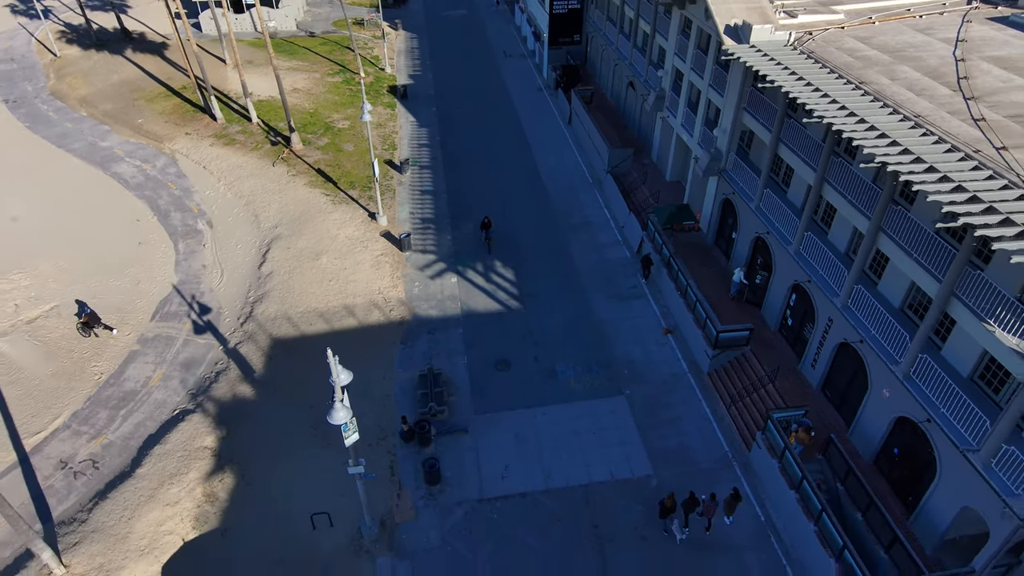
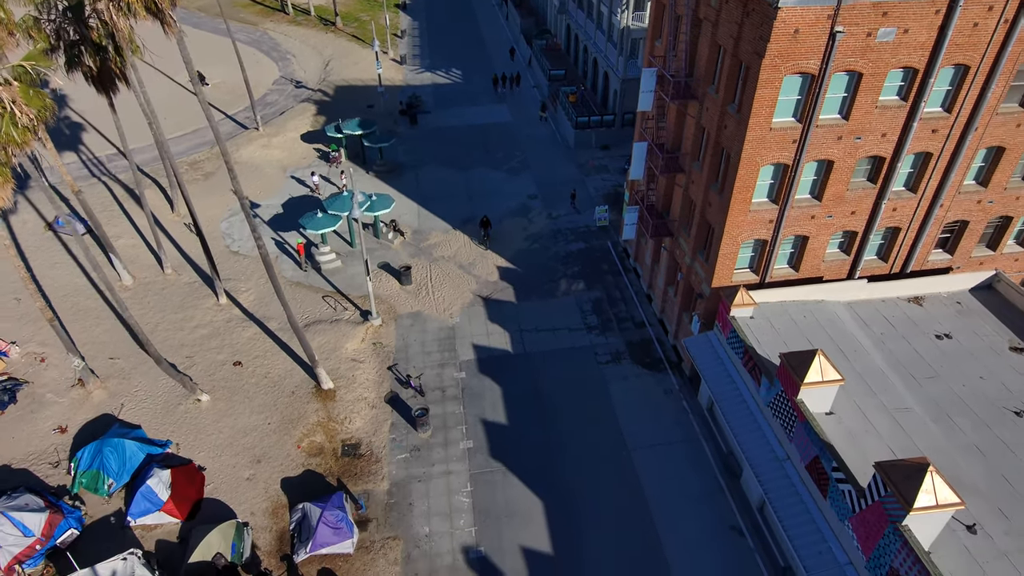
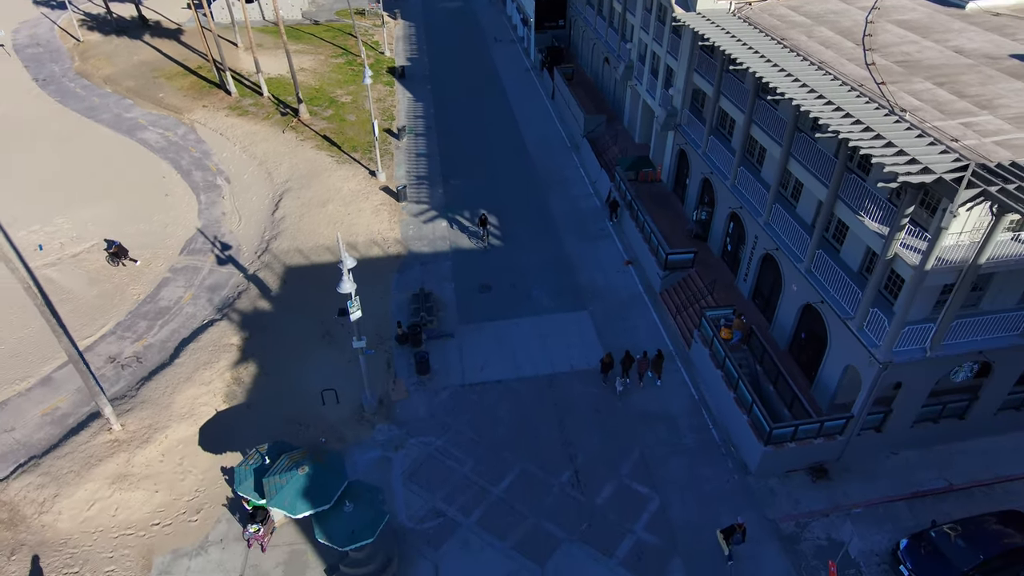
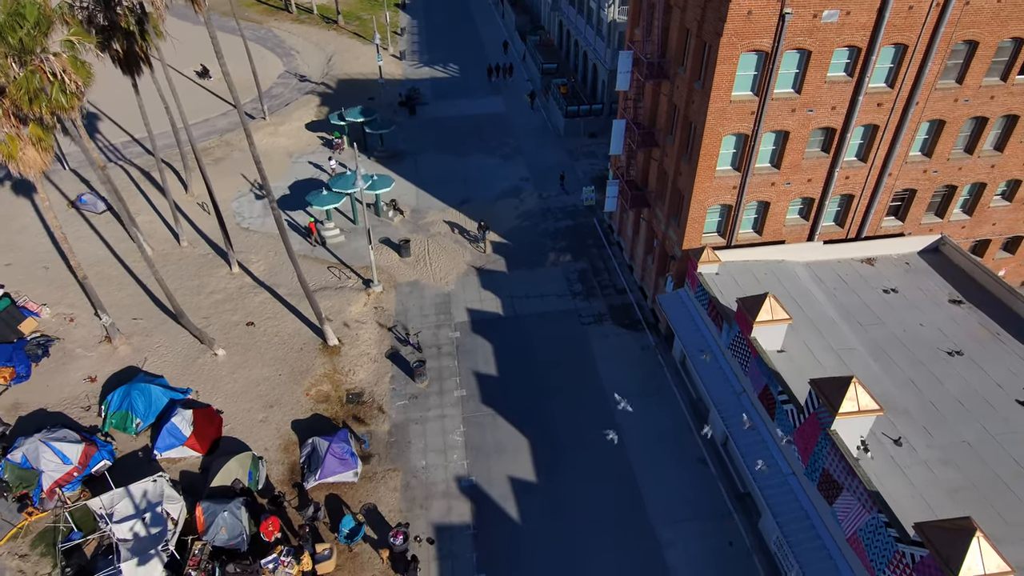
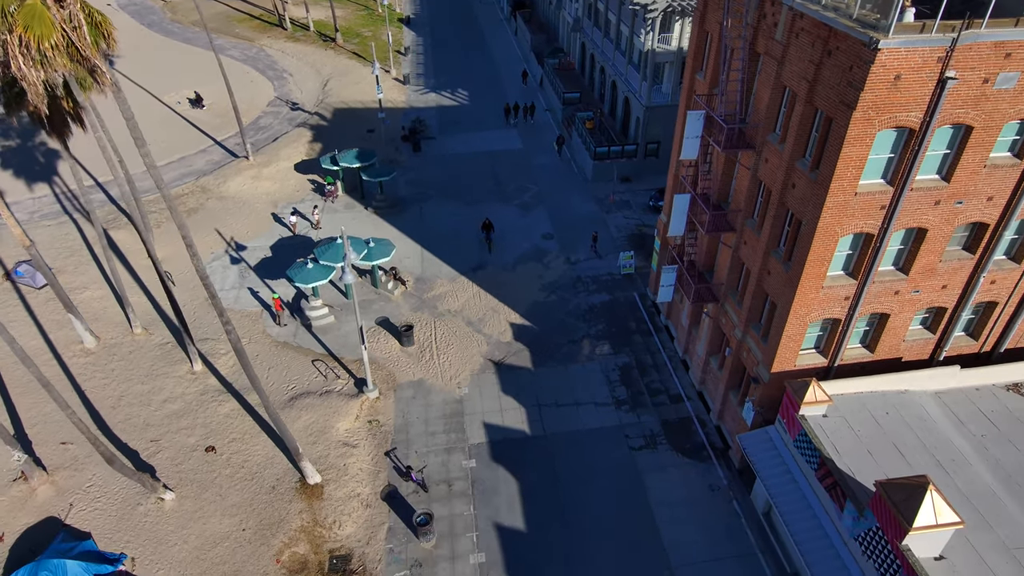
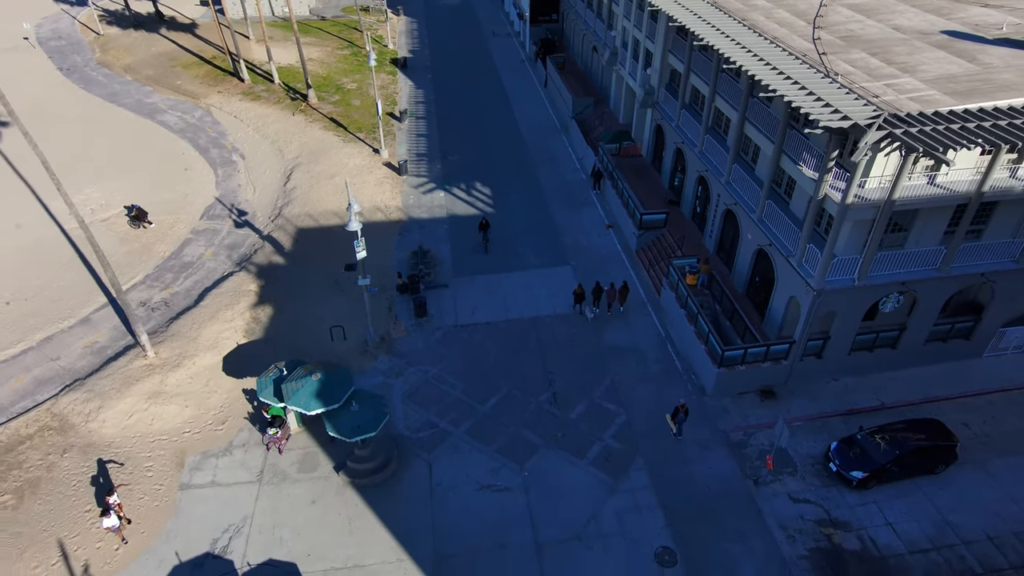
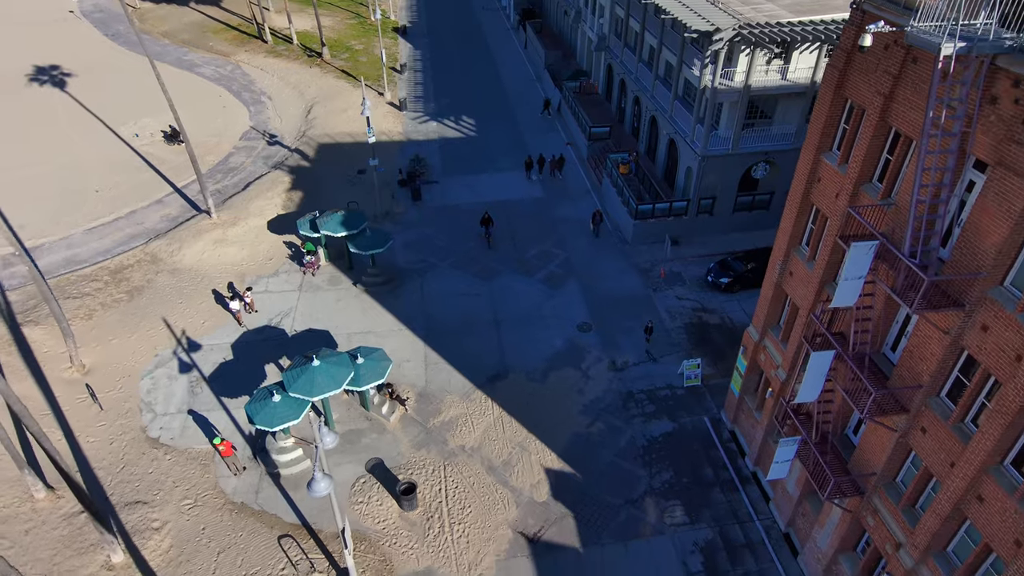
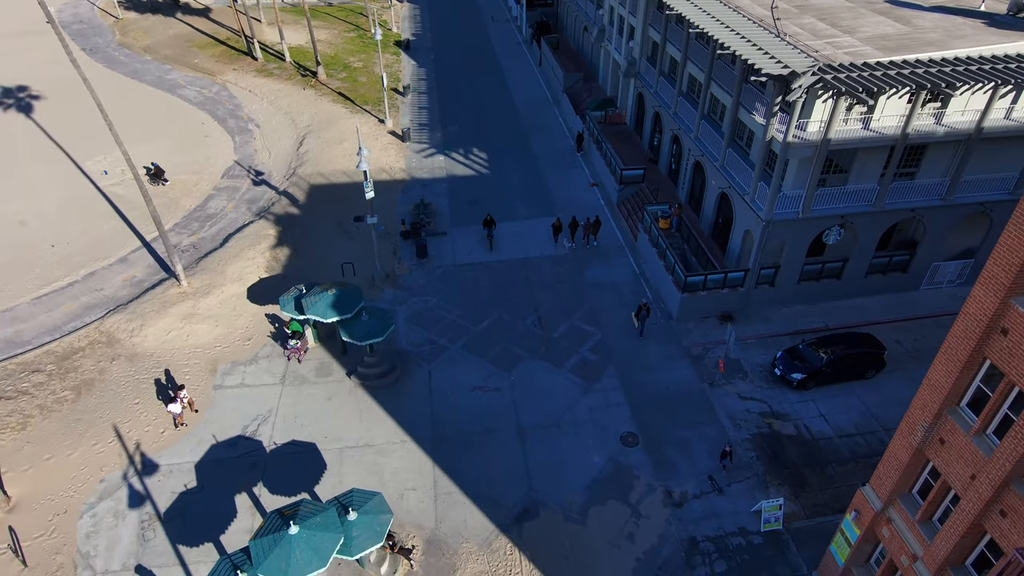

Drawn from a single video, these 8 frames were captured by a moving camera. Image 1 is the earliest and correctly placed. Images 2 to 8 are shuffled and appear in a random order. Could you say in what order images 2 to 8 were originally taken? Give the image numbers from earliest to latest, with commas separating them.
3, 6, 8, 7, 5, 2, 4
